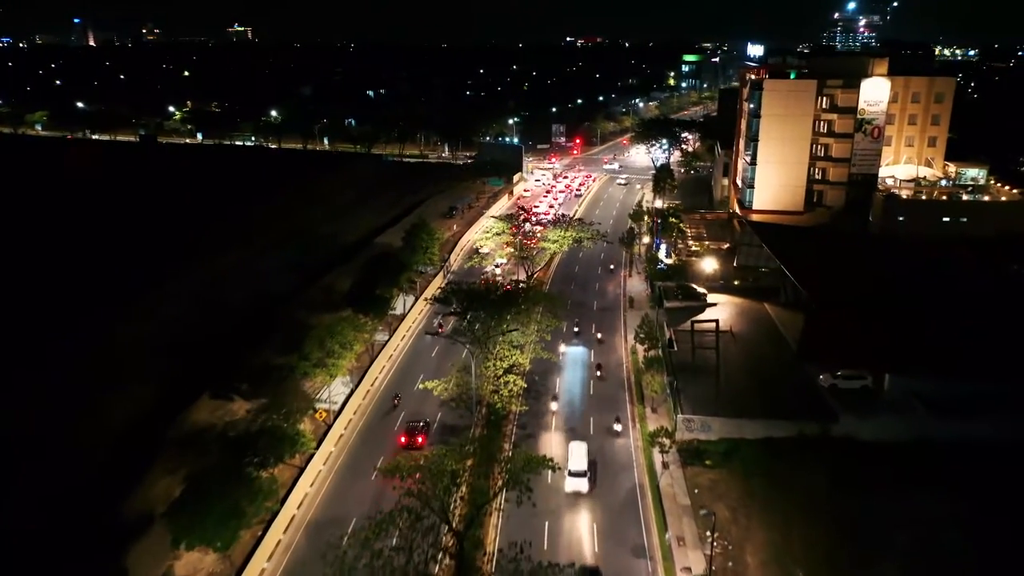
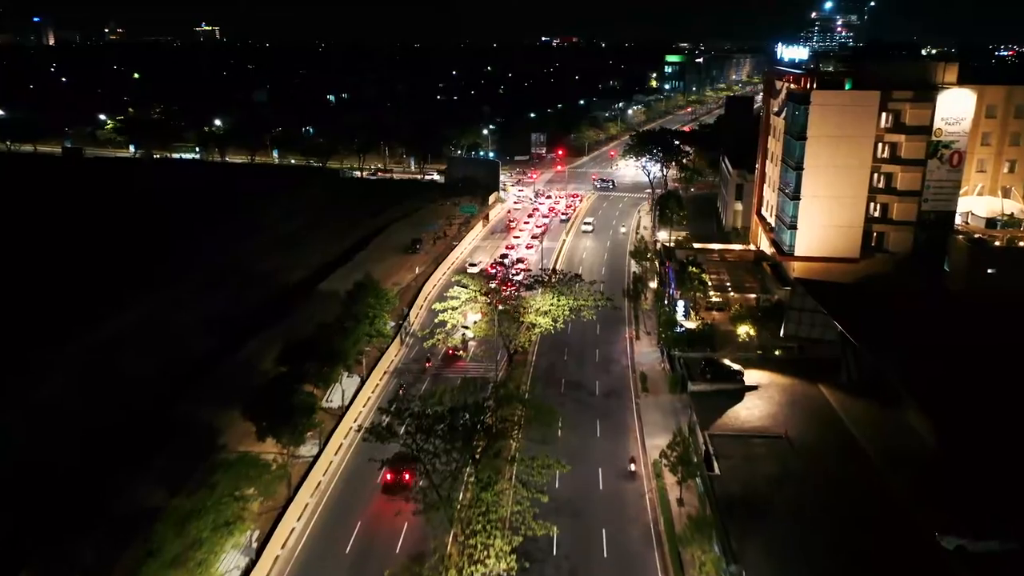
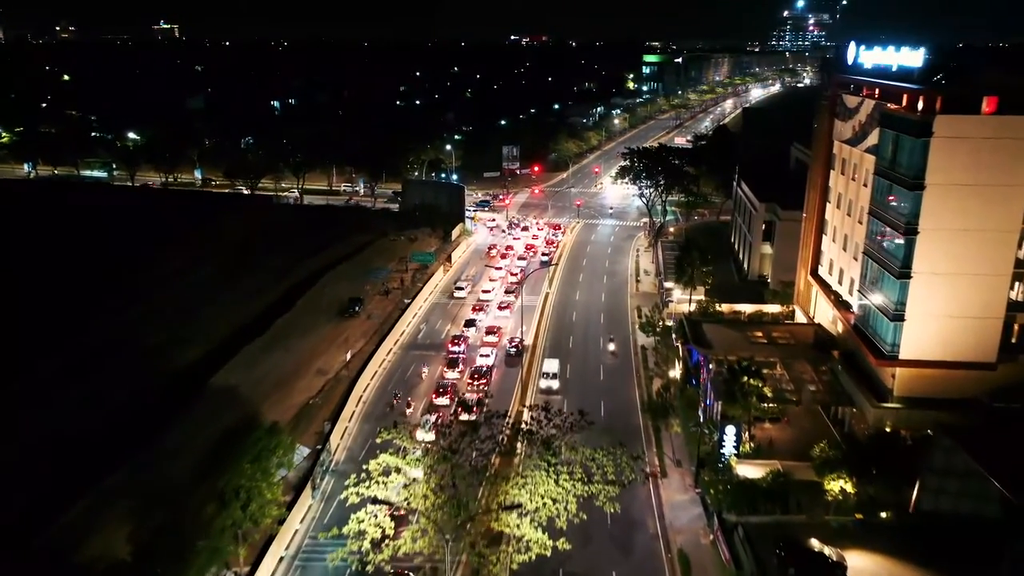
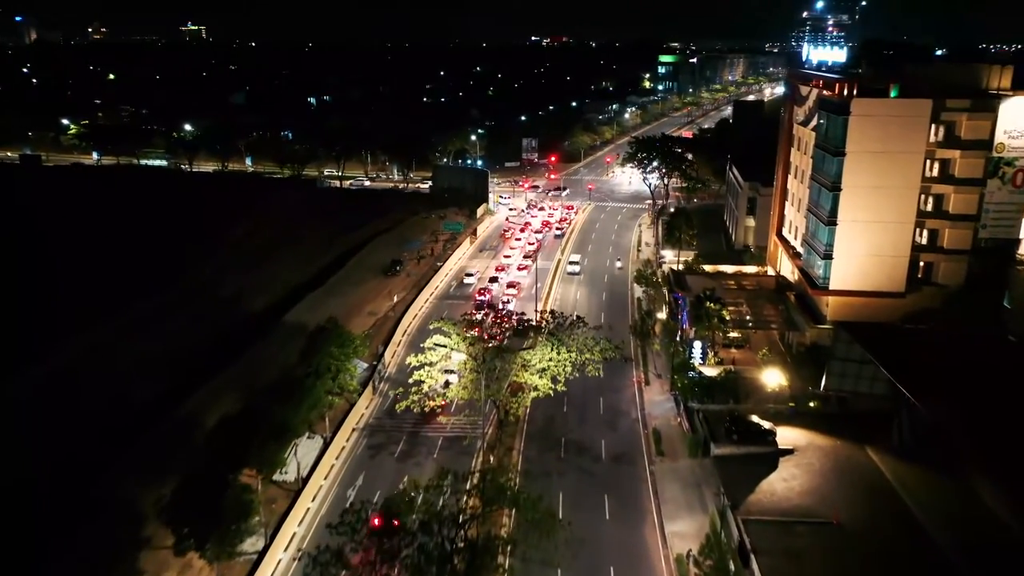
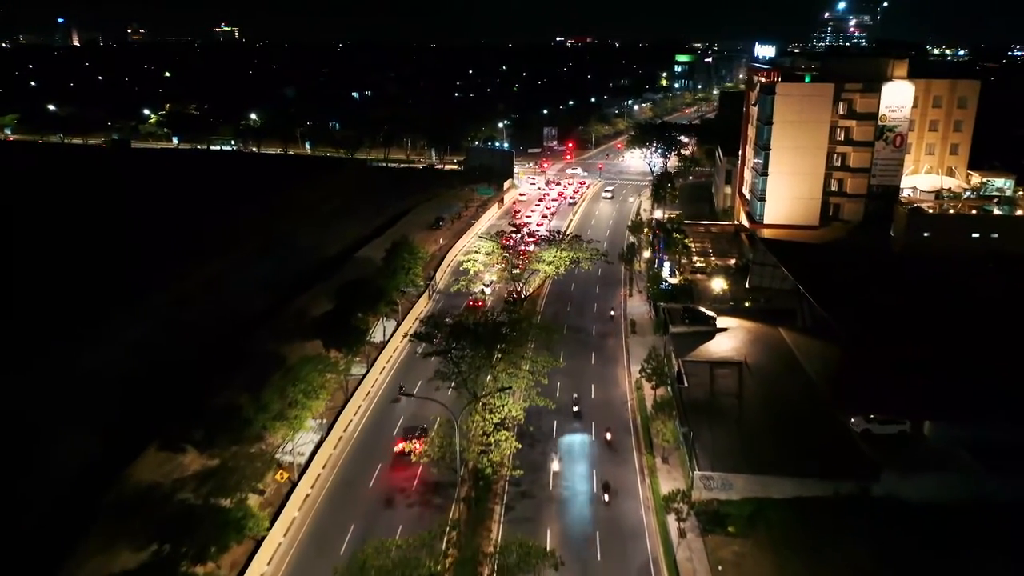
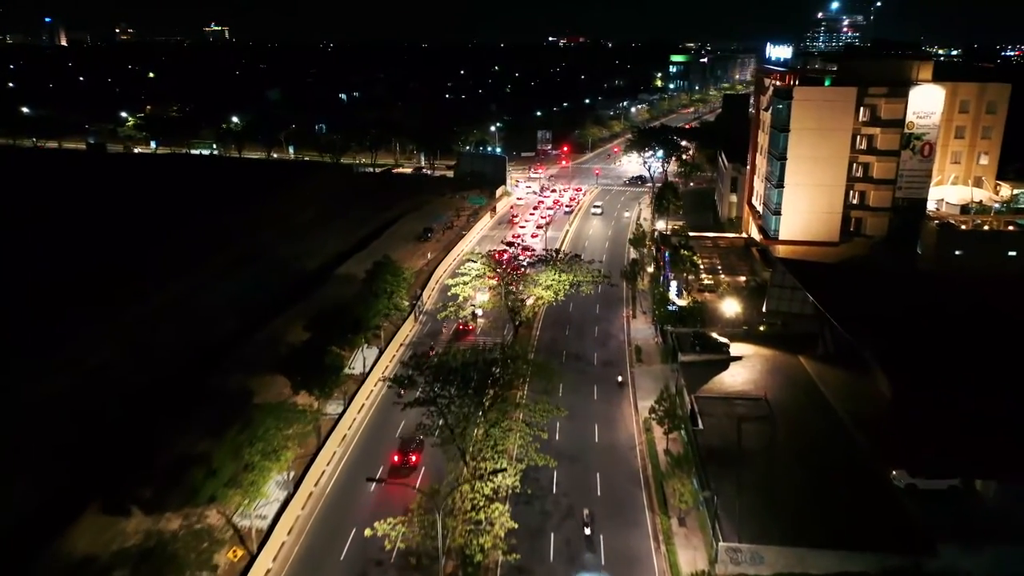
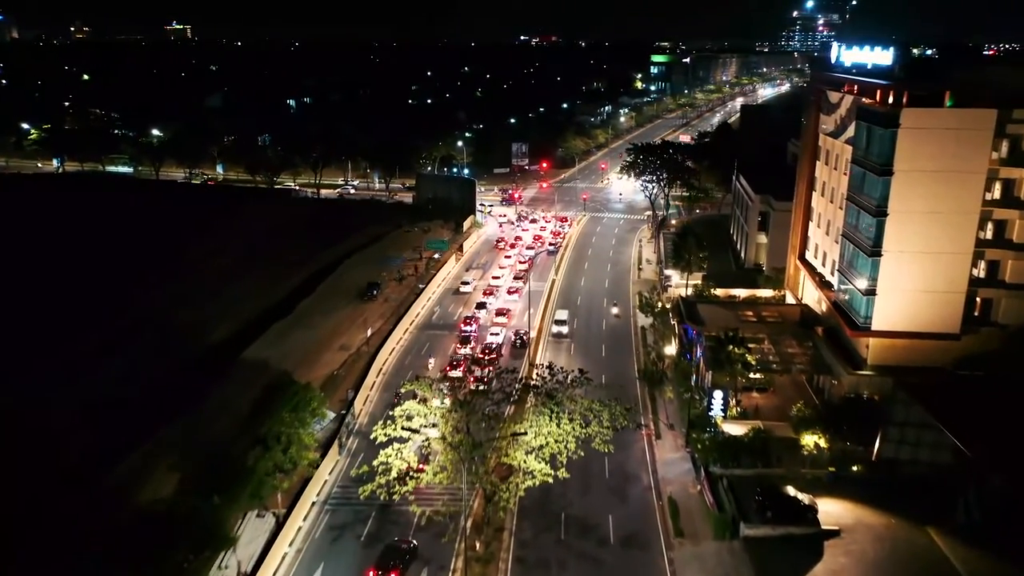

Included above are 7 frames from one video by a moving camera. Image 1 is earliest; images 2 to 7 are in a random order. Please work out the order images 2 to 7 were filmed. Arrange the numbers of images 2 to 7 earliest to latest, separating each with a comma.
5, 6, 2, 4, 7, 3
